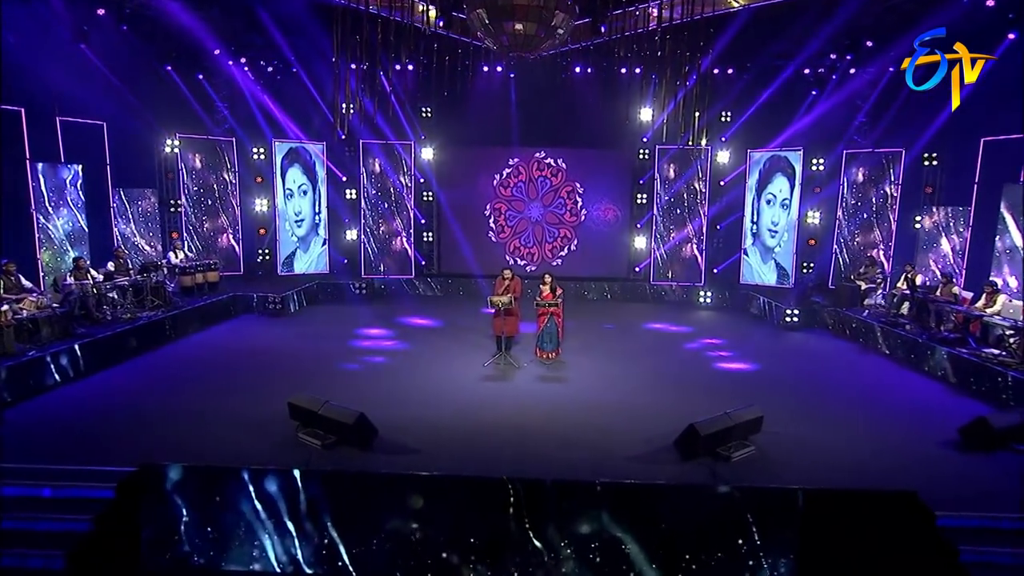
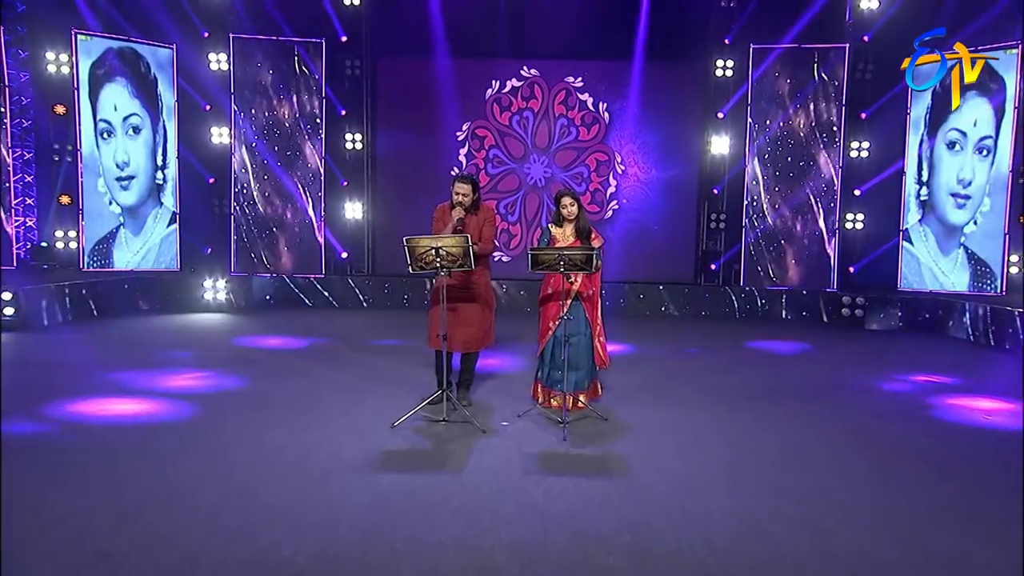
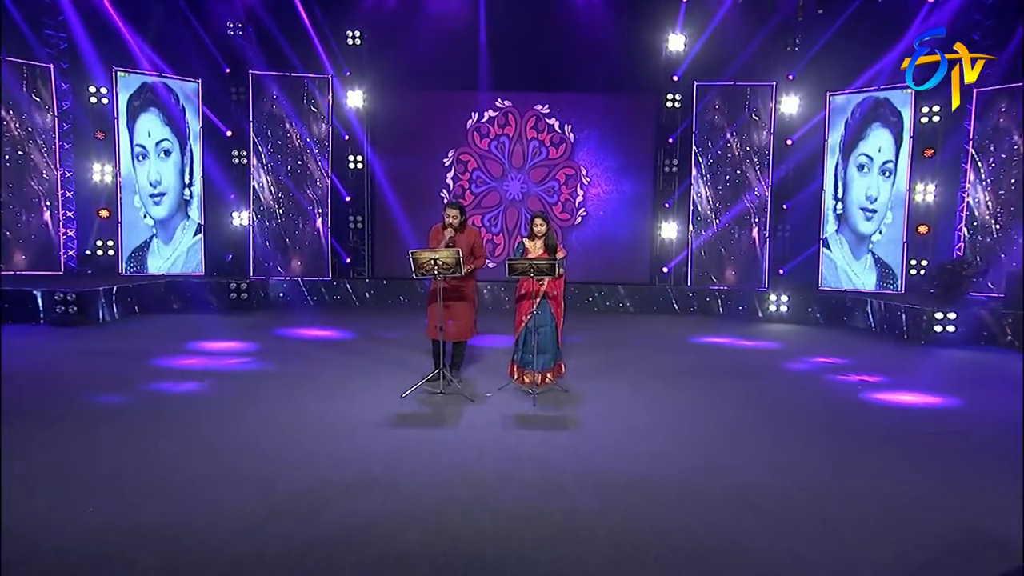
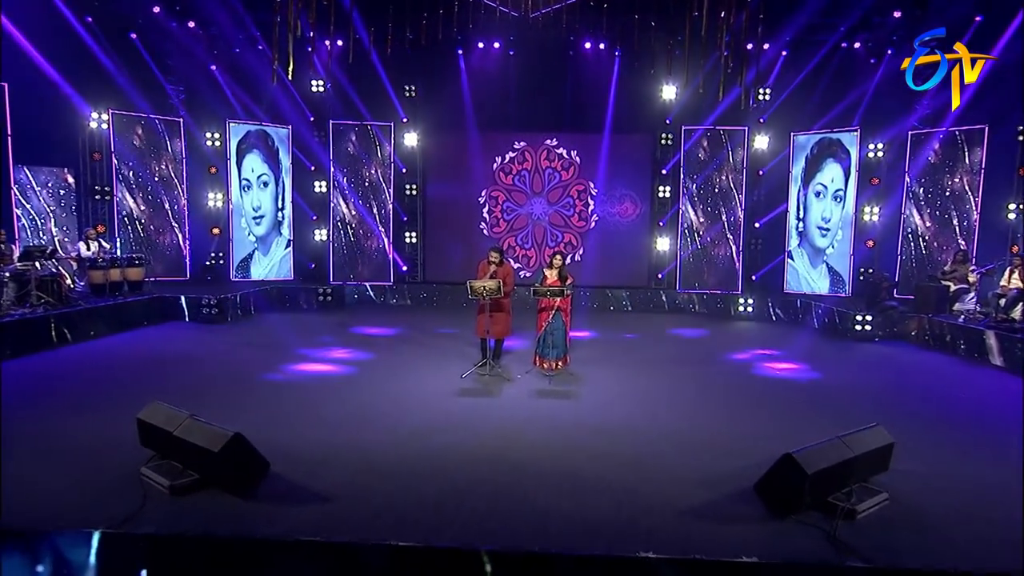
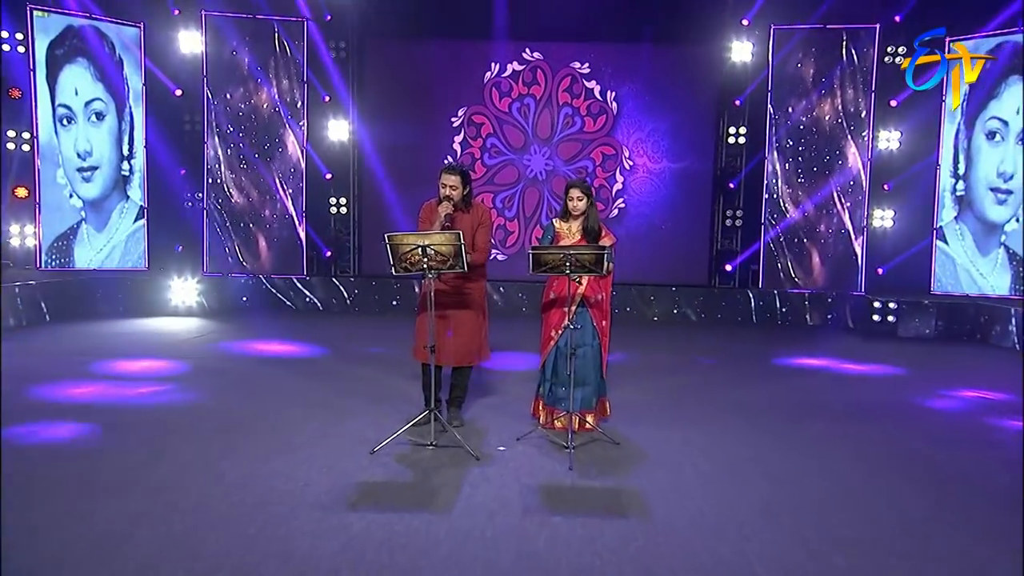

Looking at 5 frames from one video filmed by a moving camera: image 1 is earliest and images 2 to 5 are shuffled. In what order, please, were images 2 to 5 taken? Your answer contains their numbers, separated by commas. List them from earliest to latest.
4, 3, 2, 5
